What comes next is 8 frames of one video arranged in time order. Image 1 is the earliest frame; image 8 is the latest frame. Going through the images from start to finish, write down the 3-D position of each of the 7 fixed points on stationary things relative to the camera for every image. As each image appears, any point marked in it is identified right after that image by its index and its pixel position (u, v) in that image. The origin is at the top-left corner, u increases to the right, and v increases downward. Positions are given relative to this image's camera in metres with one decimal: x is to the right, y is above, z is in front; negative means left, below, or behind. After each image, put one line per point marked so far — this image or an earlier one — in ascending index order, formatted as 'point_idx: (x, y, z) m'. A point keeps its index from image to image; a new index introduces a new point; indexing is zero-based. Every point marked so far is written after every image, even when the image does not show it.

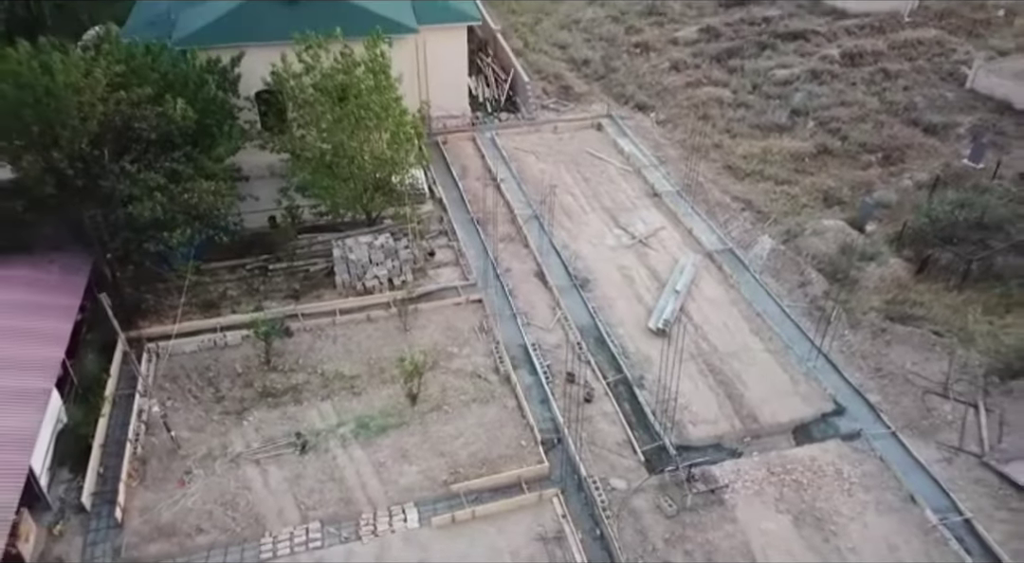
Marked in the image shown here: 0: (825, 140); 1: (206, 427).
0: (+7.7, +3.5, +19.4) m
1: (-4.7, -2.2, +12.2) m
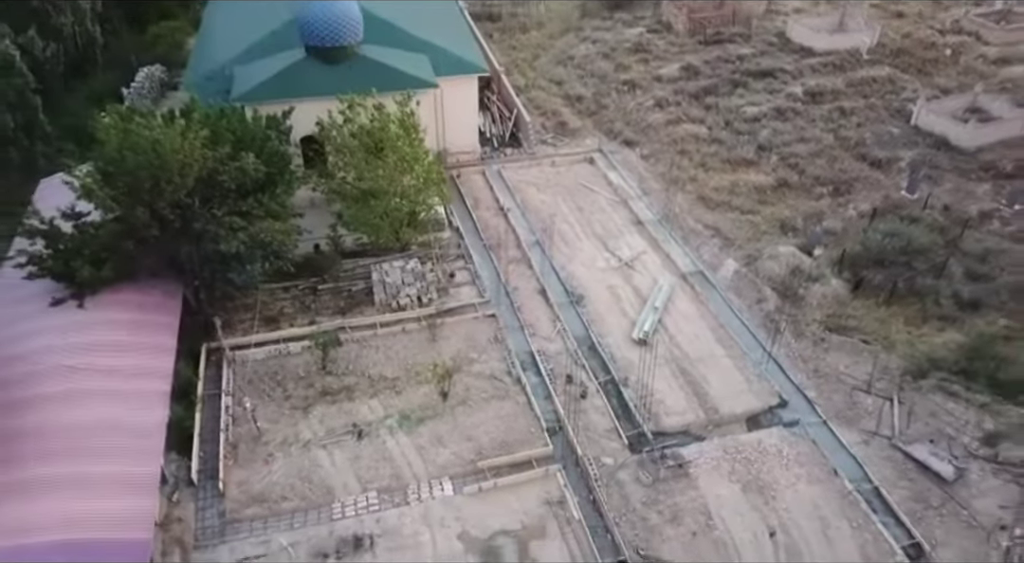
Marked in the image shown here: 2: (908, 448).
0: (+7.8, +3.1, +22.7) m
1: (-4.5, -2.7, +15.4) m
2: (+7.4, -3.1, +14.8) m
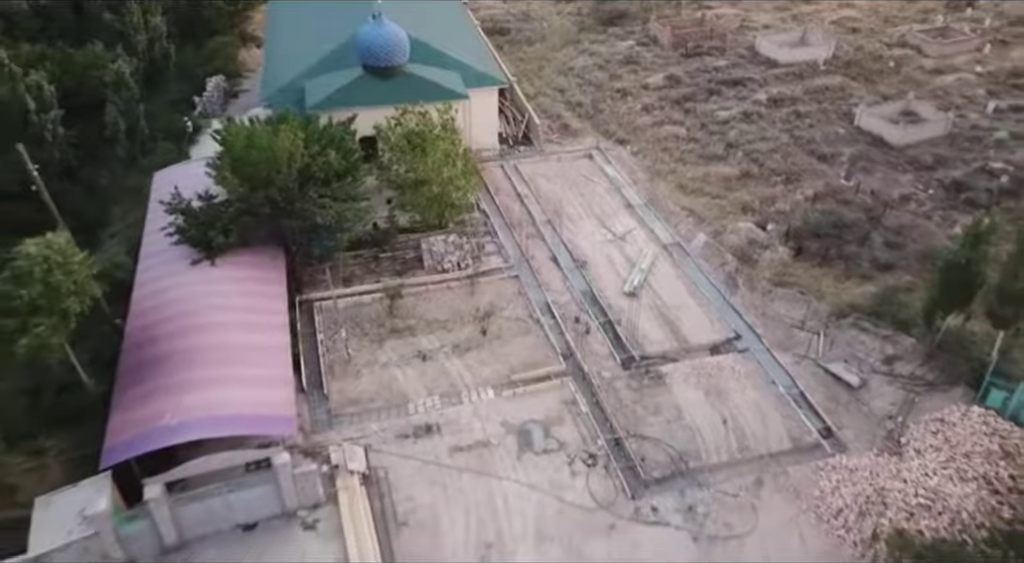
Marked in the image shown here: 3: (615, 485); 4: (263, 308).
0: (+8.3, +4.1, +28.0) m
1: (-3.9, -1.7, +20.6) m
2: (+8.0, -2.1, +20.1) m
3: (+2.3, -4.4, +17.2) m
4: (-6.0, -0.6, +19.3) m
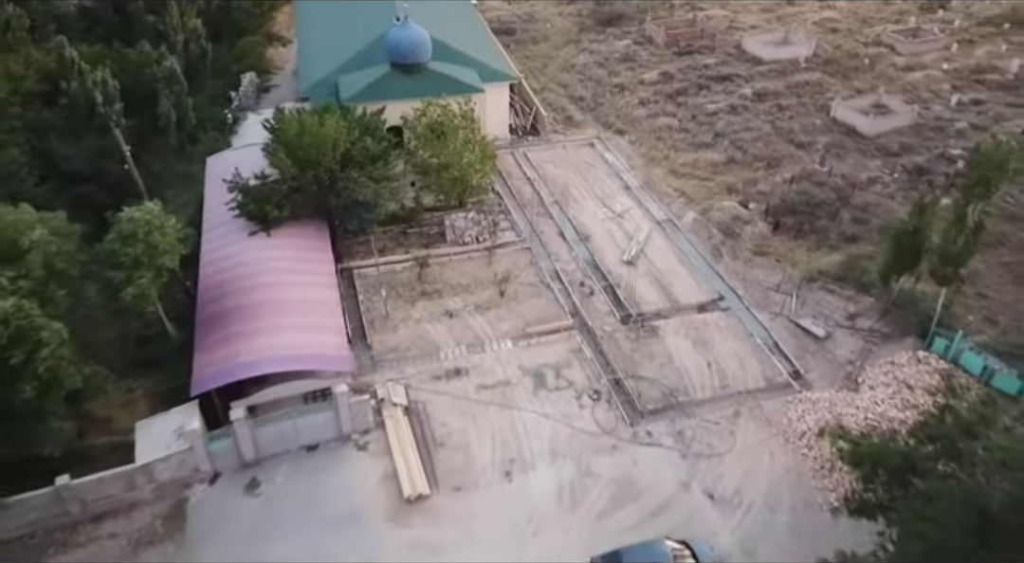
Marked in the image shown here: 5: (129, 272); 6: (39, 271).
0: (+8.7, +5.1, +31.3) m
1: (-3.5, -0.8, +23.8) m
2: (+8.4, -1.1, +23.4) m
3: (+2.7, -3.4, +20.4) m
4: (-5.6, +0.3, +22.5) m
5: (-8.9, +0.2, +18.4) m
6: (-10.1, +0.2, +16.8) m
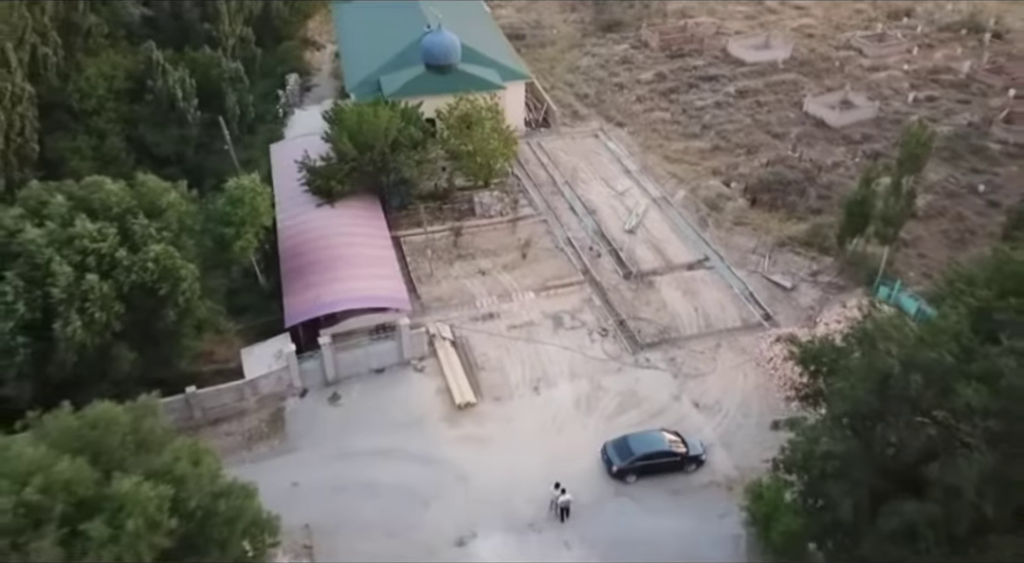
0: (+9.4, +6.4, +36.3) m
1: (-2.7, +0.5, +28.7) m
2: (+9.2, +0.2, +28.4) m
3: (+3.5, -2.1, +25.4) m
4: (-4.8, +1.6, +27.4) m
5: (-8.1, +1.6, +23.3) m
6: (-9.3, +1.6, +21.7) m
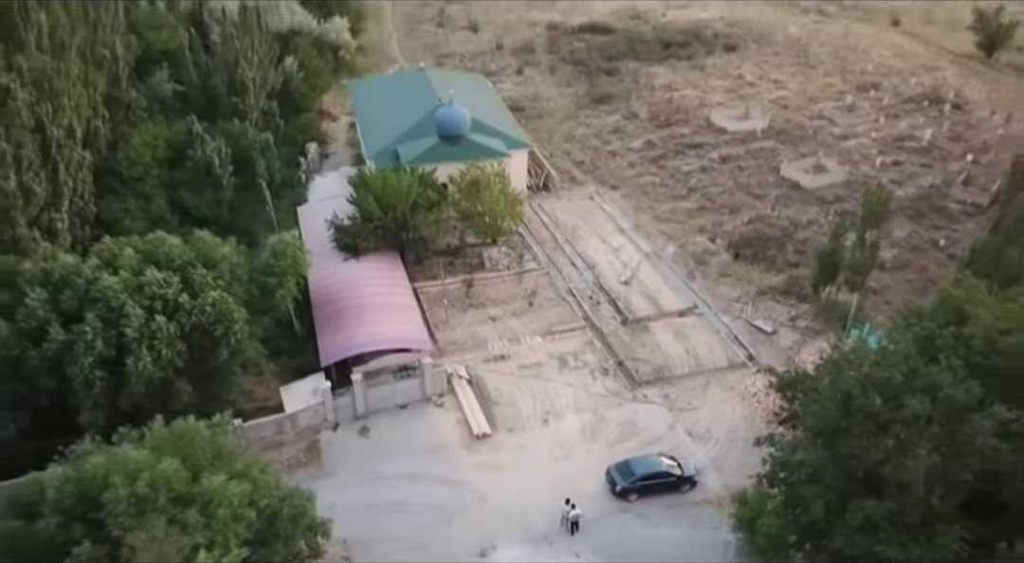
0: (+9.6, +3.9, +39.8) m
1: (-2.4, -1.3, +31.7) m
2: (+9.5, -1.6, +31.5) m
3: (+3.9, -3.6, +28.2) m
4: (-4.5, -0.1, +30.5) m
5: (-7.7, +0.1, +26.2) m
6: (-8.9, +0.2, +24.7) m
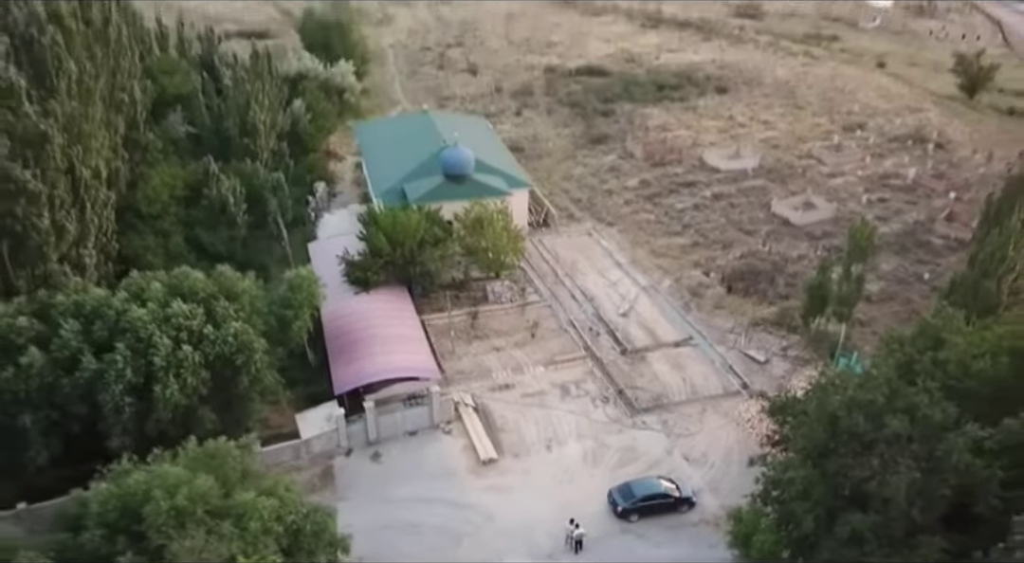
0: (+9.7, +2.2, +41.5) m
1: (-2.2, -2.7, +33.0) m
2: (+9.7, -2.9, +32.9) m
3: (+4.1, -4.8, +29.5) m
4: (-4.3, -1.4, +31.8) m
5: (-7.5, -1.0, +27.6) m
6: (-8.7, -0.8, +26.1) m
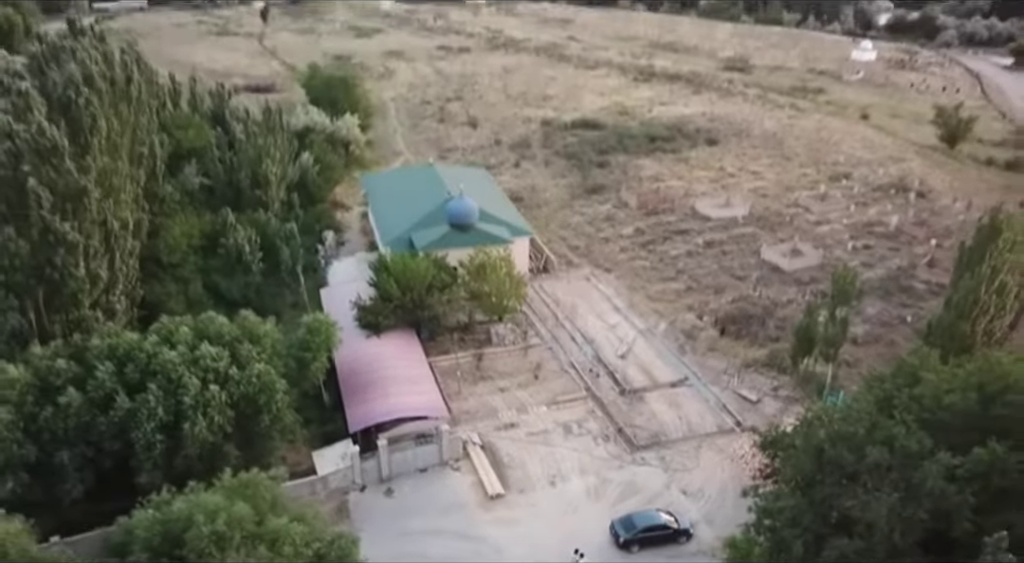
0: (+9.8, -0.2, +43.4) m
1: (-2.0, -4.6, +34.6) m
2: (+9.8, -4.8, +34.5) m
3: (+4.3, -6.5, +31.0) m
4: (-4.2, -3.3, +33.5) m
5: (-7.3, -2.6, +29.3) m
6: (-8.5, -2.4, +27.7) m
